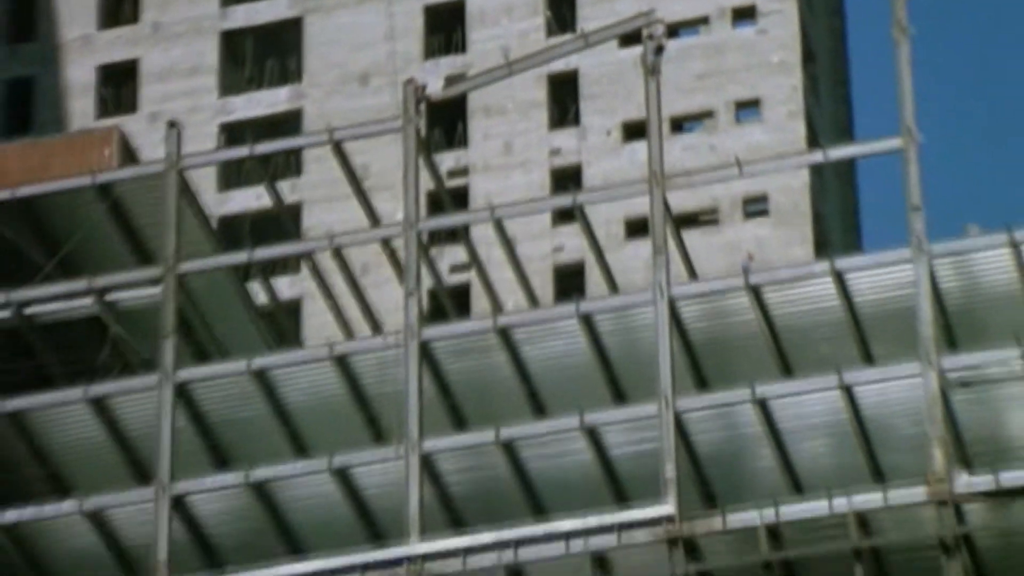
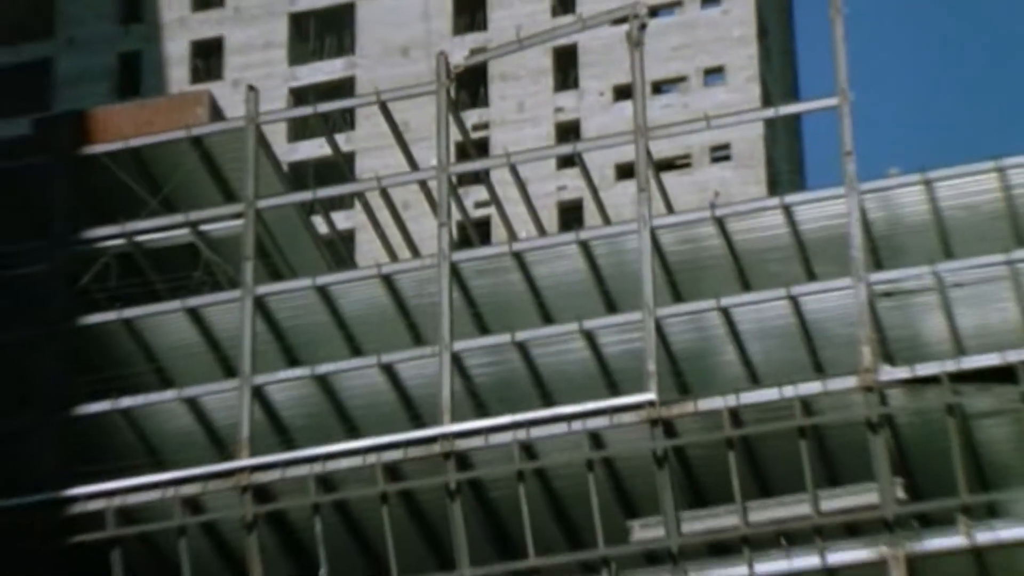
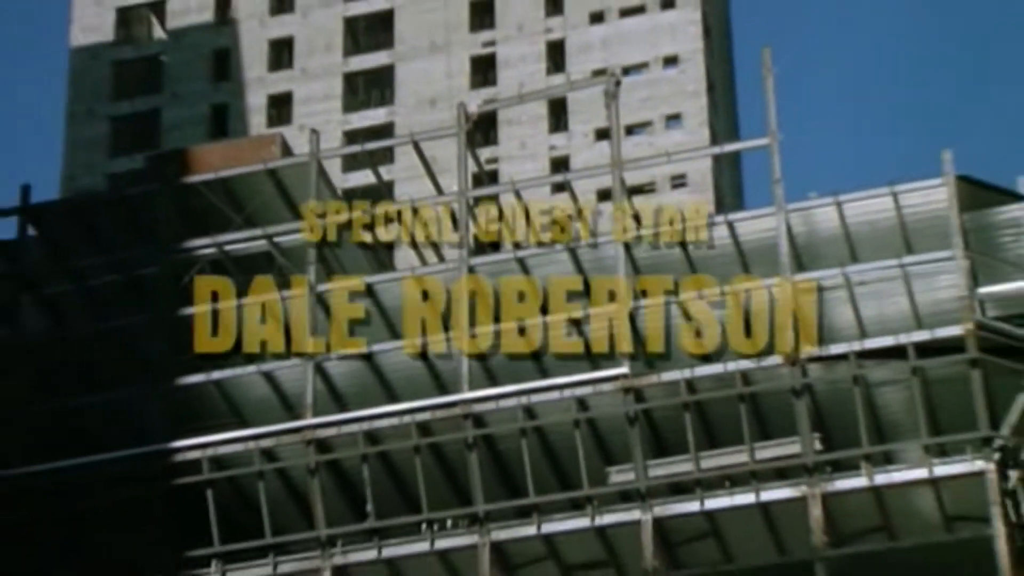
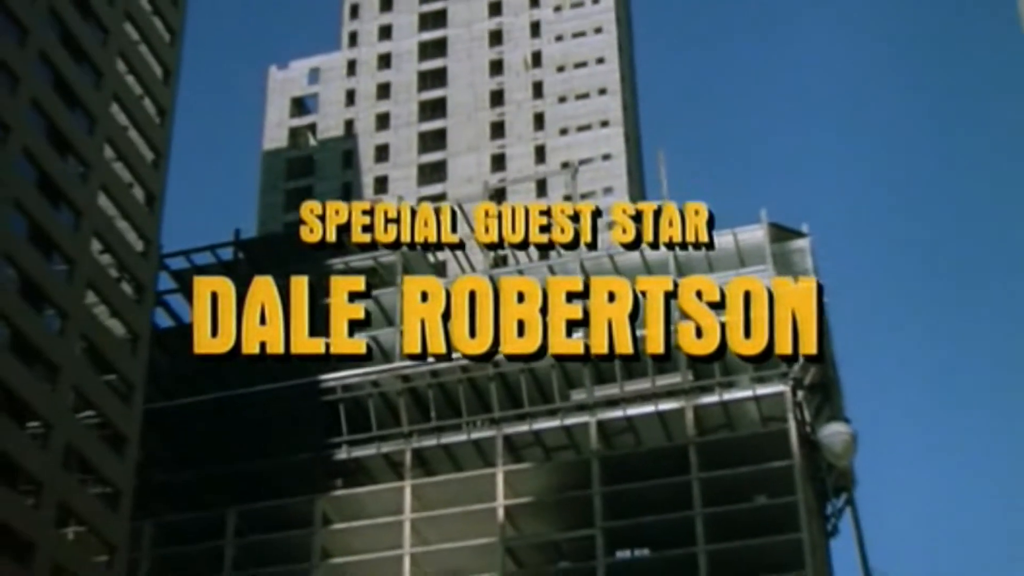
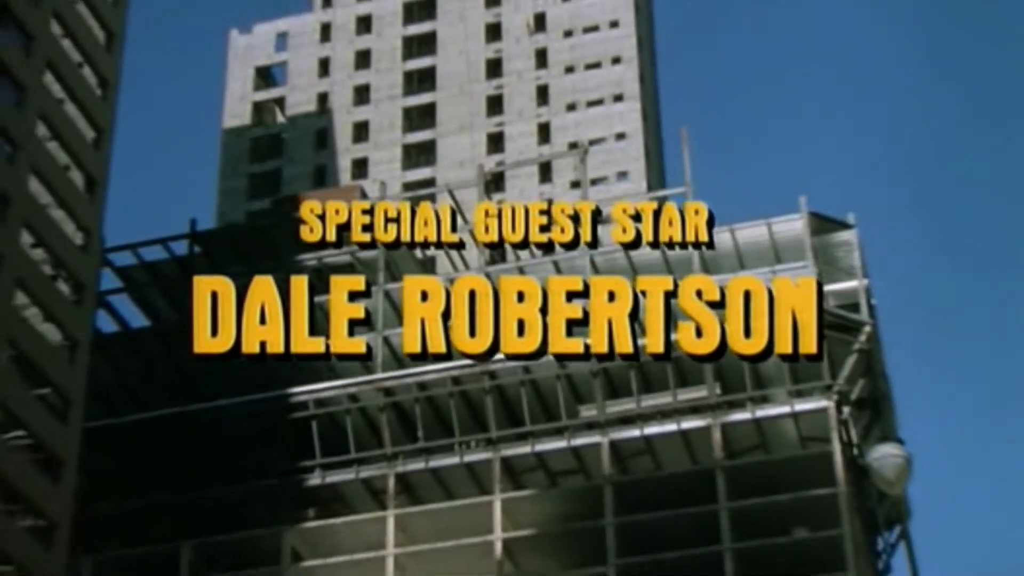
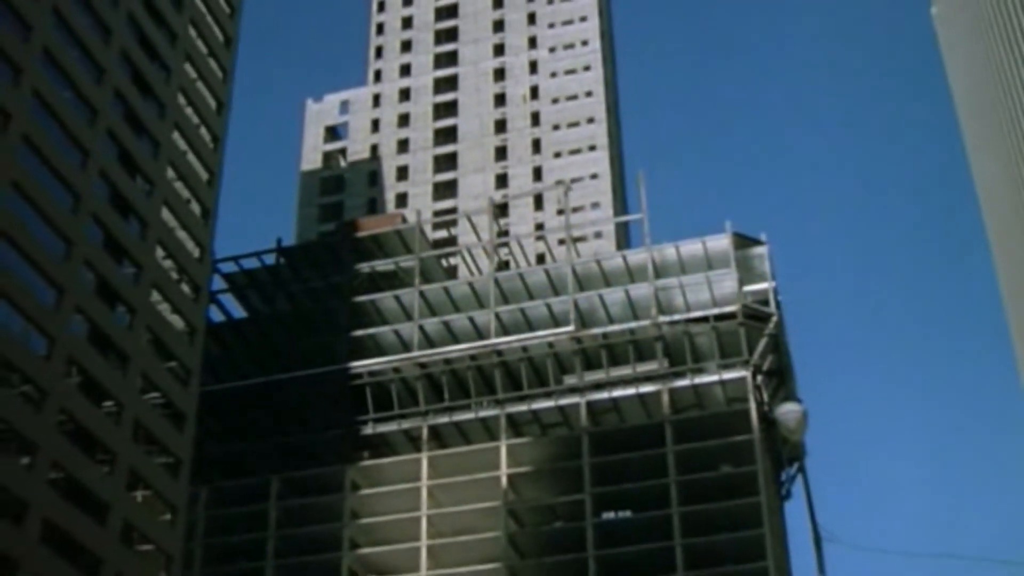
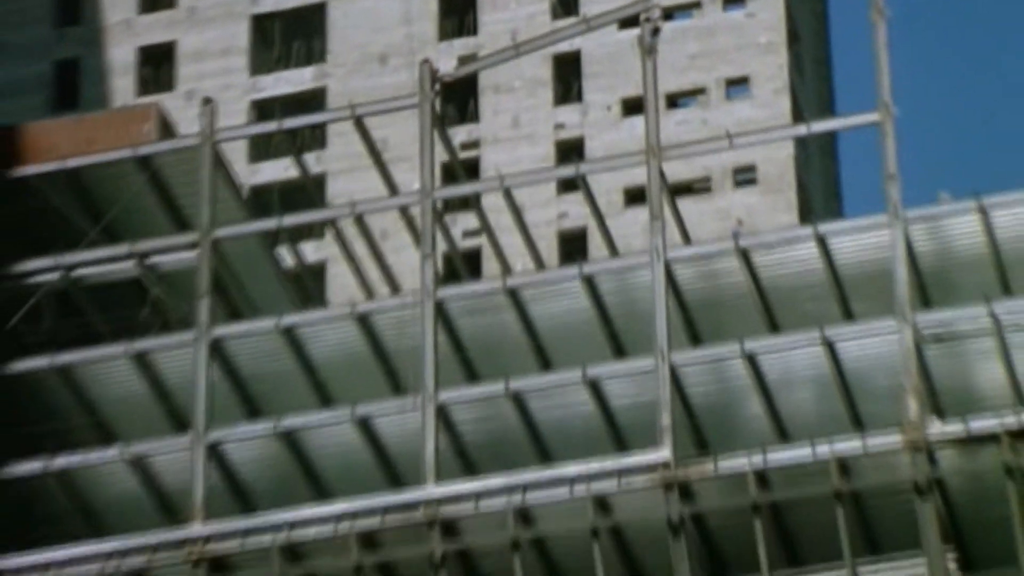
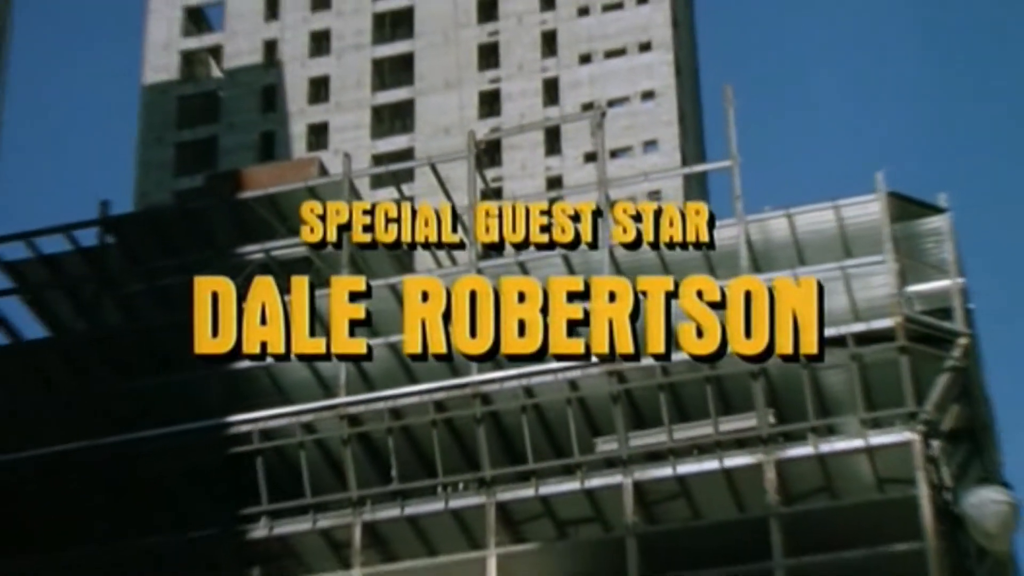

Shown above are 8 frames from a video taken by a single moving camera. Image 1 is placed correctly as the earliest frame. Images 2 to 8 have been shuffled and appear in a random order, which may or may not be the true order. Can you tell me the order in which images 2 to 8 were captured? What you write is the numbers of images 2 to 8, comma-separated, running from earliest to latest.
7, 2, 3, 8, 5, 4, 6
